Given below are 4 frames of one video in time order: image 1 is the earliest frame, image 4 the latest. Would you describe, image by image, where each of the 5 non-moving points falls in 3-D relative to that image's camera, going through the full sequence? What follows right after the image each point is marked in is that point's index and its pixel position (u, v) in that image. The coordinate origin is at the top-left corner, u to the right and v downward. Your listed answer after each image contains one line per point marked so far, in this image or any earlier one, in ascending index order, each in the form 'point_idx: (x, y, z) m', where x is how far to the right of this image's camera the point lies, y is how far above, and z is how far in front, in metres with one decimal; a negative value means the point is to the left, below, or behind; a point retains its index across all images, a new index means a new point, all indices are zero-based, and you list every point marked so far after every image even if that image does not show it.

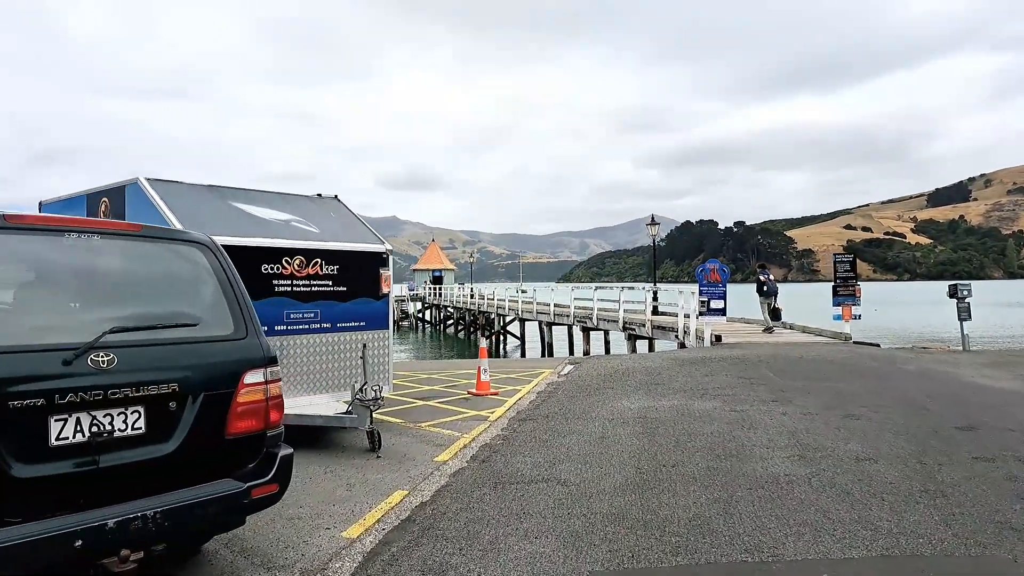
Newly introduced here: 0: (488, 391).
0: (-0.4, -1.5, +9.9) m
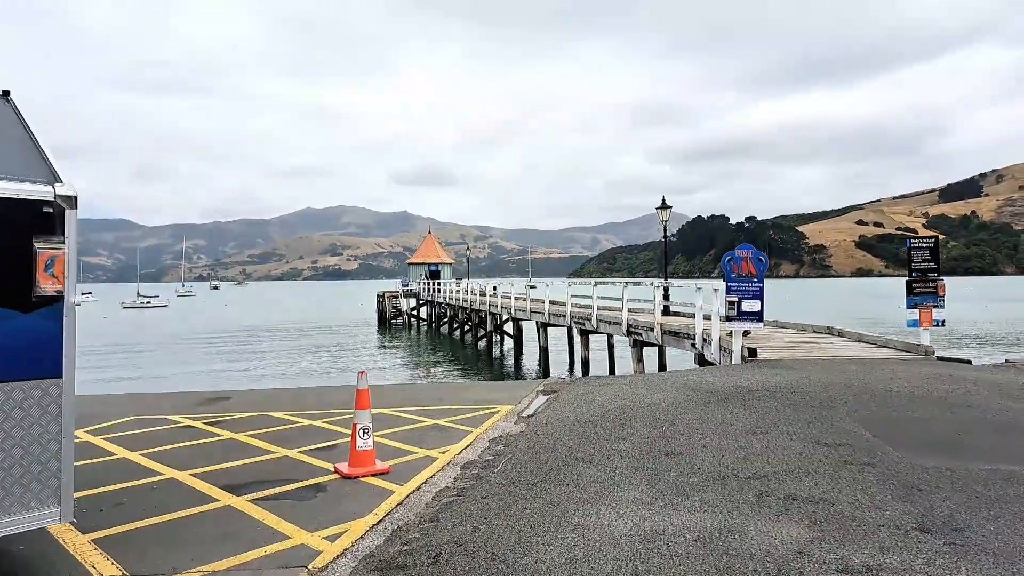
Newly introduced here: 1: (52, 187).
0: (-1.2, -1.5, +5.6) m
1: (-2.3, +0.5, +3.4) m
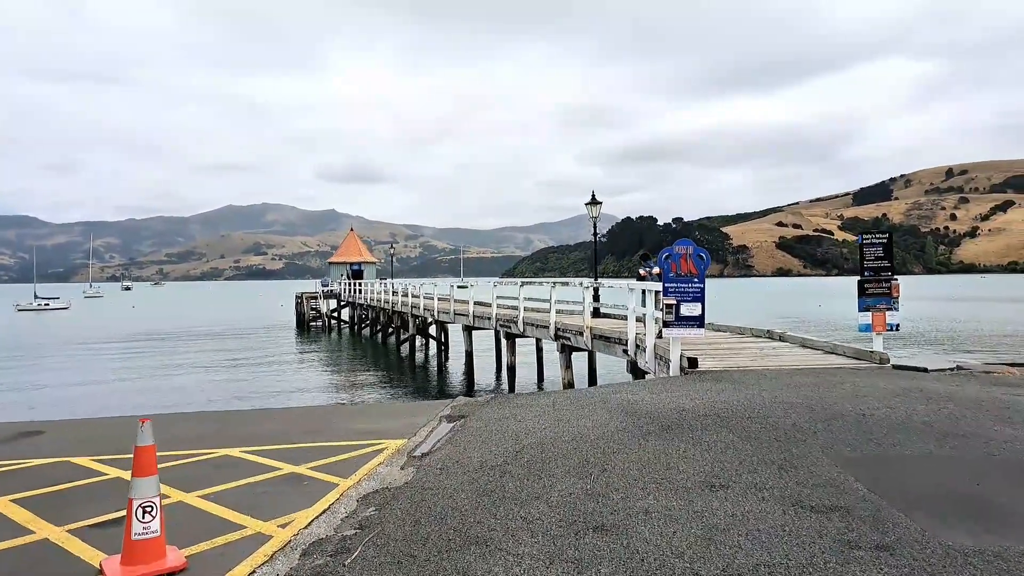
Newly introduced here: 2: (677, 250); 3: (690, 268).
0: (-2.0, -1.5, +3.7) m
1: (-2.8, +0.5, +1.4) m
2: (+2.6, +0.6, +10.9) m
3: (+2.8, +0.3, +10.9) m
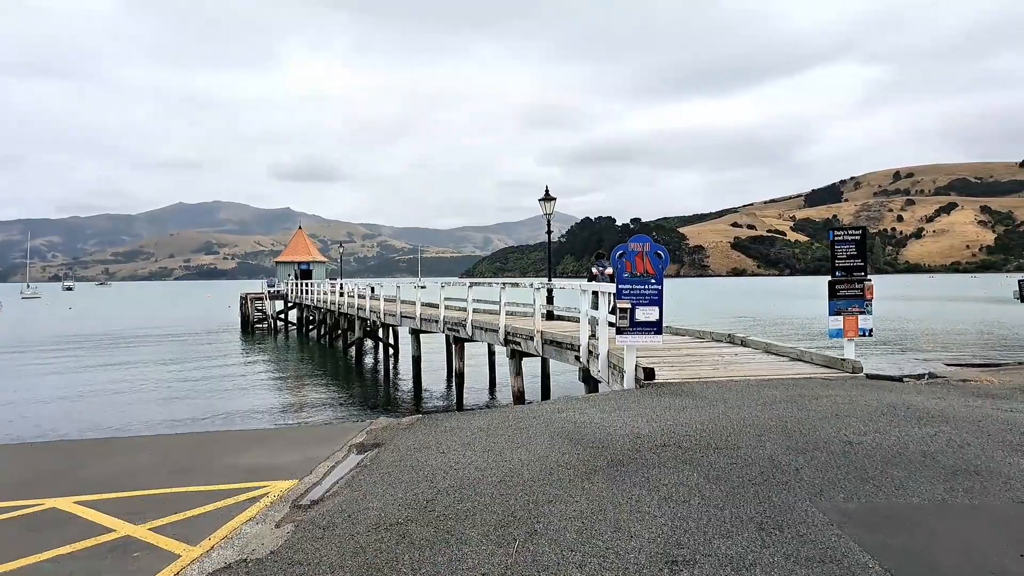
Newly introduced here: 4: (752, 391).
0: (-2.4, -1.5, +2.3) m
1: (-3.2, +0.4, -0.1) m
2: (+1.7, +0.6, +9.7) m
3: (+1.9, +0.3, +9.7) m
4: (+2.9, -1.2, +8.2) m
